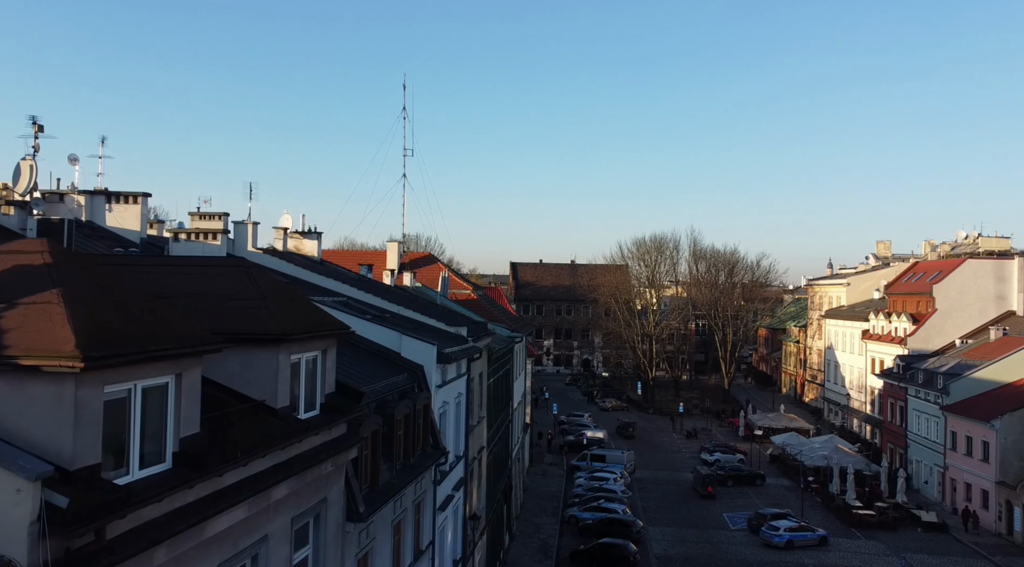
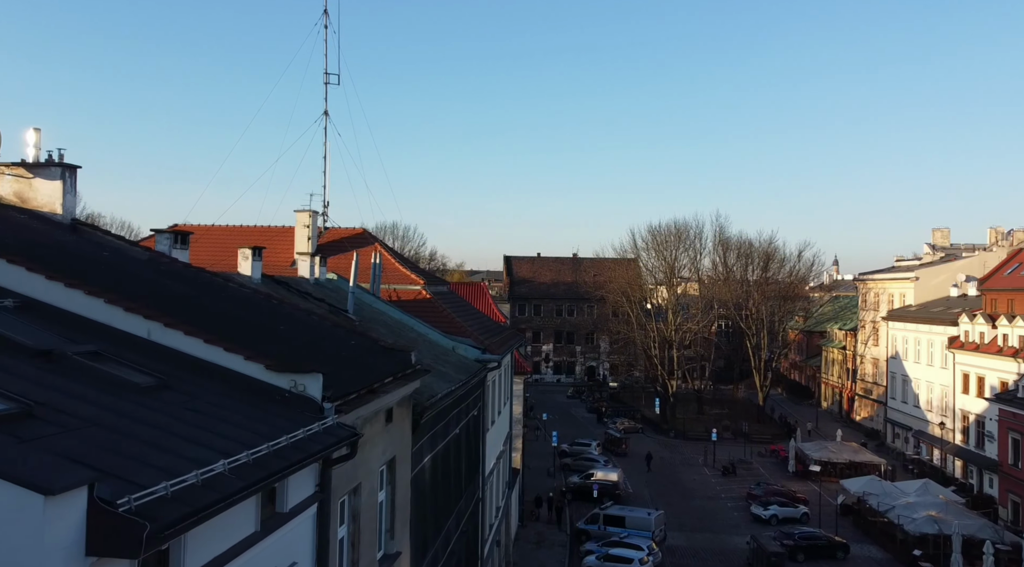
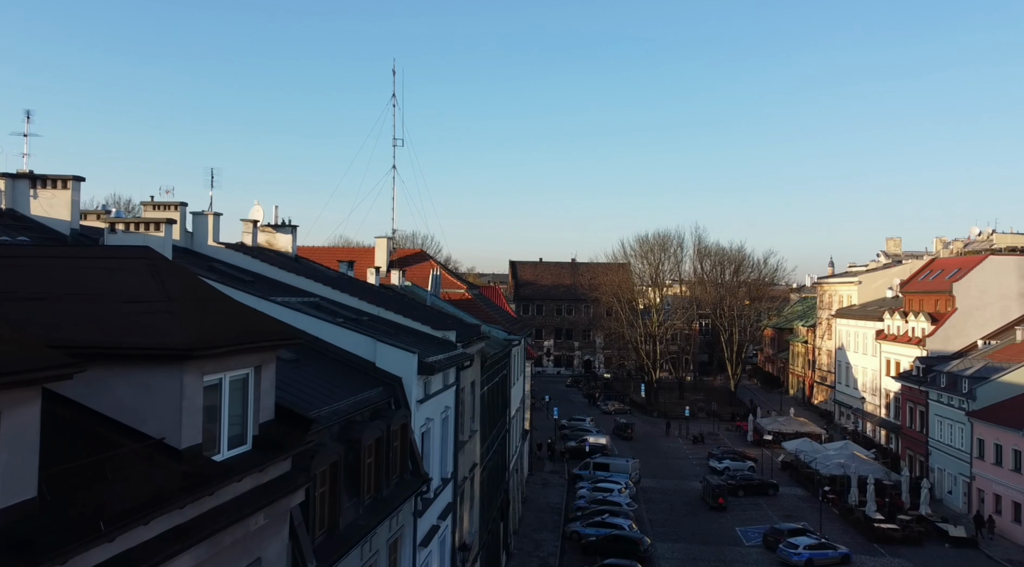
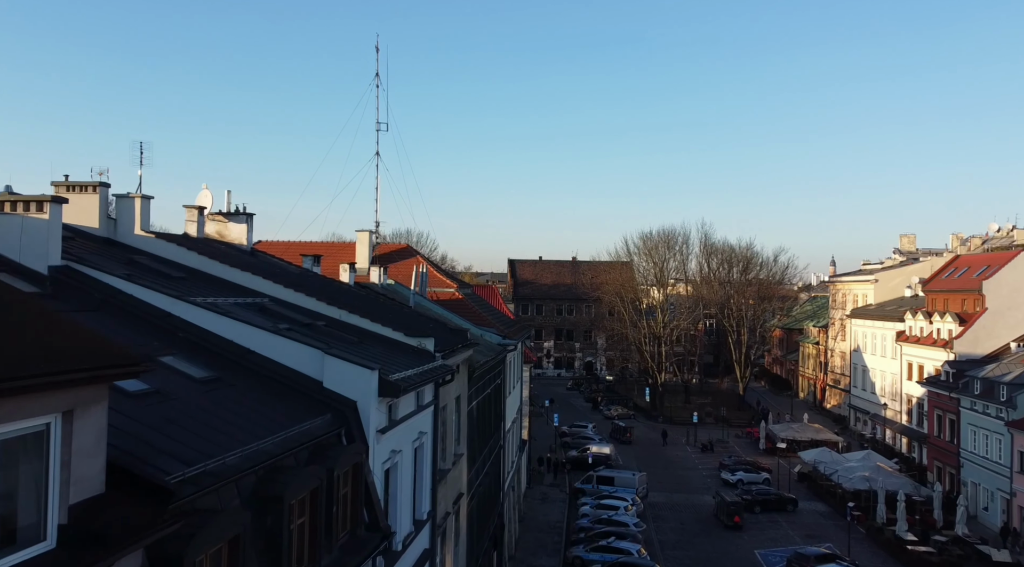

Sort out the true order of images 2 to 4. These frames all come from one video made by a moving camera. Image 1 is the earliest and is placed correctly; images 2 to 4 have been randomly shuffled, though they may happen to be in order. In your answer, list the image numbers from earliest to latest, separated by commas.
3, 4, 2
